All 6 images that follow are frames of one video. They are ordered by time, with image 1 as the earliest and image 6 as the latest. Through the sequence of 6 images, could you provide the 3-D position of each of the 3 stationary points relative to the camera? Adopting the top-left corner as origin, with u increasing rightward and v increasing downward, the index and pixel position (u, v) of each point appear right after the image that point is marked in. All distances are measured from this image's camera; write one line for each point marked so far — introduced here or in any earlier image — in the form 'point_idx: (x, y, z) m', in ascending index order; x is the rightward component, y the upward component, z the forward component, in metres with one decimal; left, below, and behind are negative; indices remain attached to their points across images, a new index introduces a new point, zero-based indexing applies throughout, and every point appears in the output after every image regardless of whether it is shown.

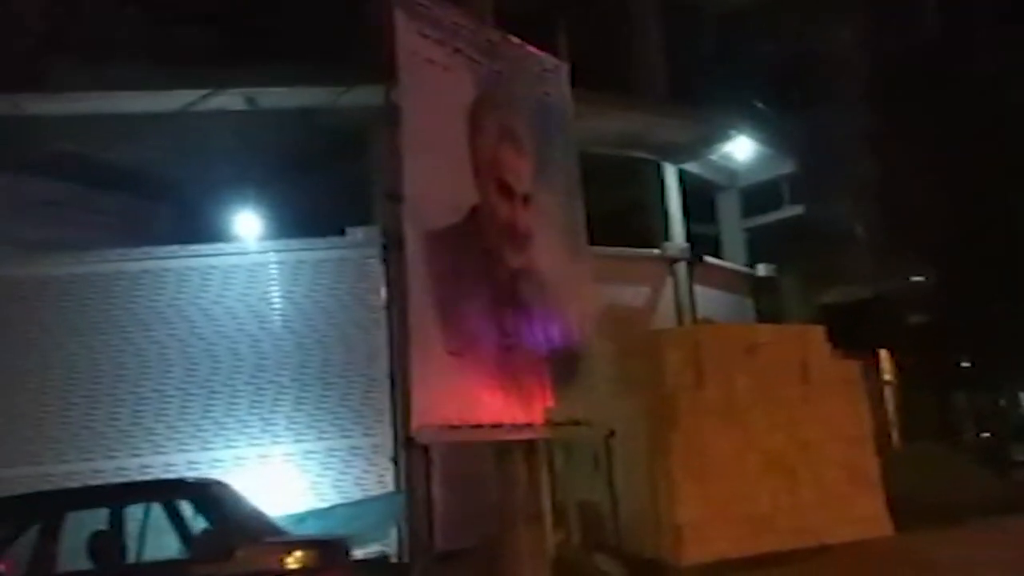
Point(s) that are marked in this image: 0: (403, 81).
0: (-0.6, +1.1, +5.4) m
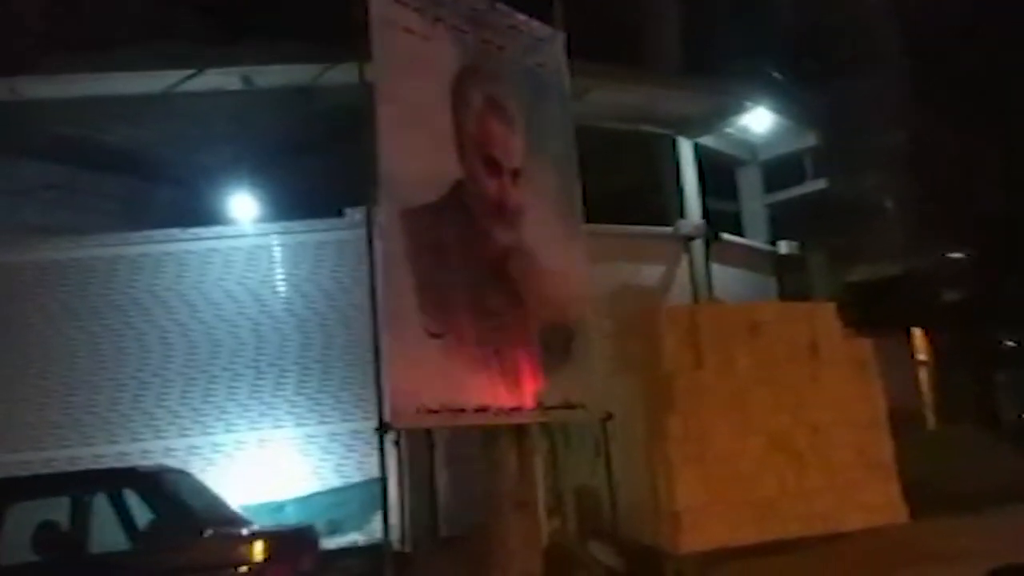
0: (-0.7, +1.2, +5.2) m
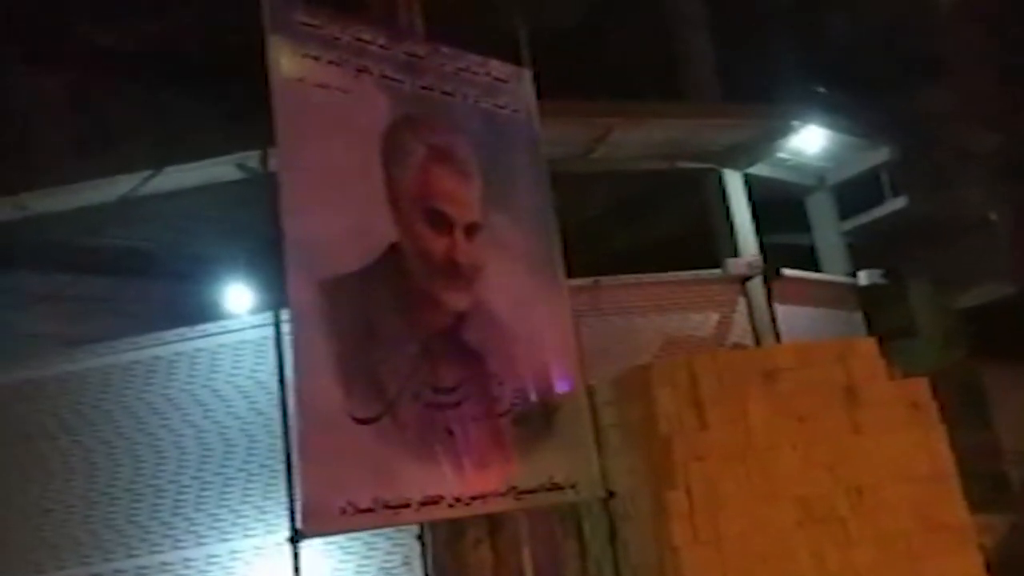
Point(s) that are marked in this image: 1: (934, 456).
0: (-1.1, +0.8, +4.7) m
1: (+2.2, -0.9, +5.4) m
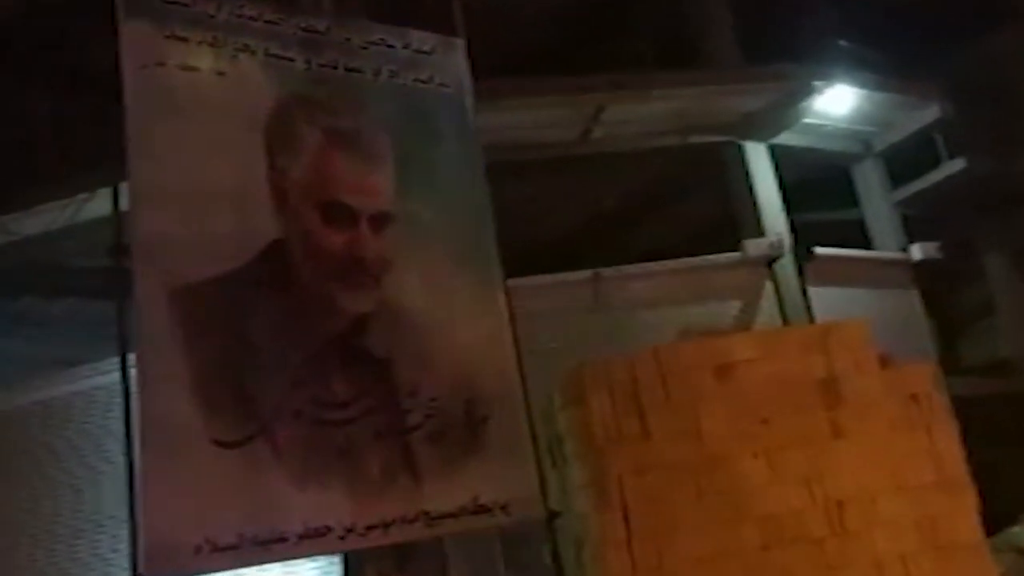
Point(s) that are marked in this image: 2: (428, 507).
0: (-1.6, +0.8, +4.2) m
1: (+1.9, -0.7, +4.5) m
2: (-0.4, -0.9, +4.3) m
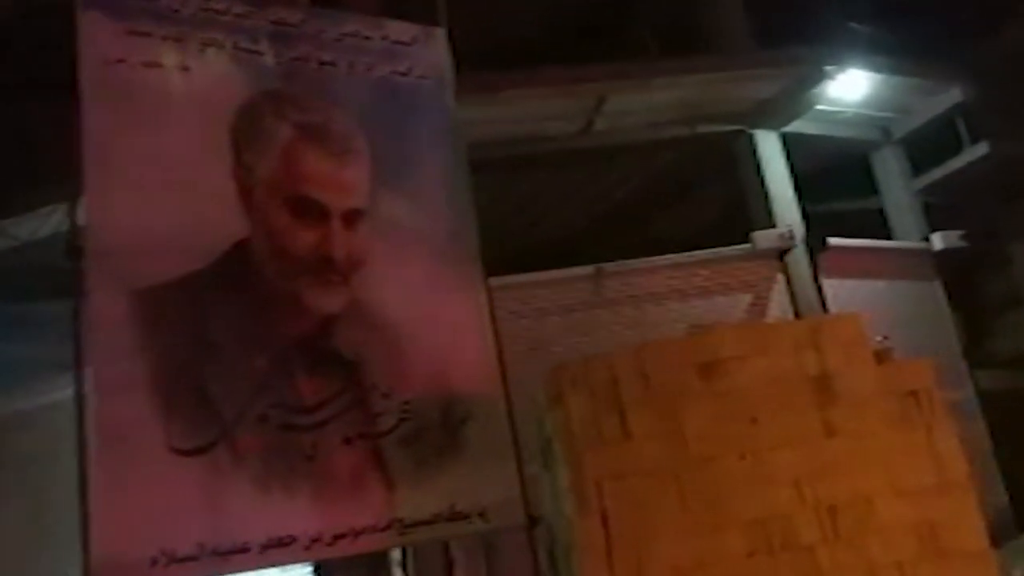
0: (-1.7, +0.8, +4.1) m
1: (+1.8, -0.7, +4.2) m
2: (-0.5, -0.9, +4.1) m
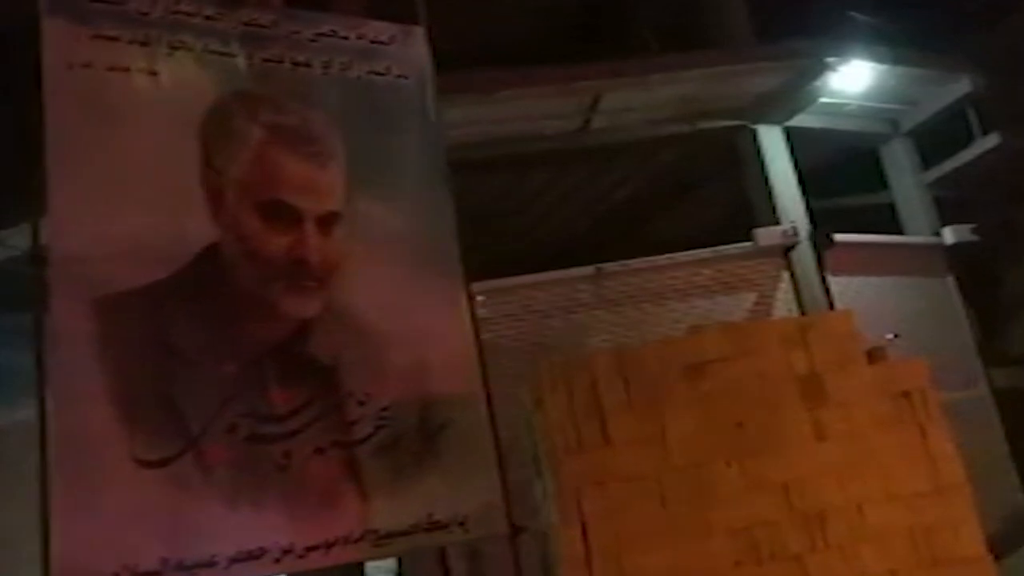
0: (-1.8, +0.7, +4.0) m
1: (+1.7, -0.7, +4.0) m
2: (-0.5, -0.9, +4.0) m
